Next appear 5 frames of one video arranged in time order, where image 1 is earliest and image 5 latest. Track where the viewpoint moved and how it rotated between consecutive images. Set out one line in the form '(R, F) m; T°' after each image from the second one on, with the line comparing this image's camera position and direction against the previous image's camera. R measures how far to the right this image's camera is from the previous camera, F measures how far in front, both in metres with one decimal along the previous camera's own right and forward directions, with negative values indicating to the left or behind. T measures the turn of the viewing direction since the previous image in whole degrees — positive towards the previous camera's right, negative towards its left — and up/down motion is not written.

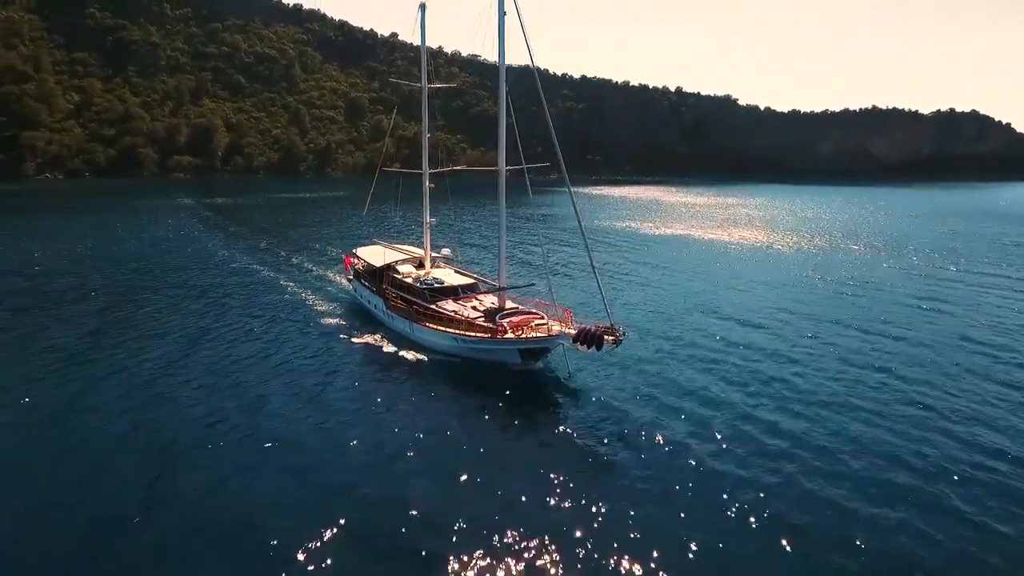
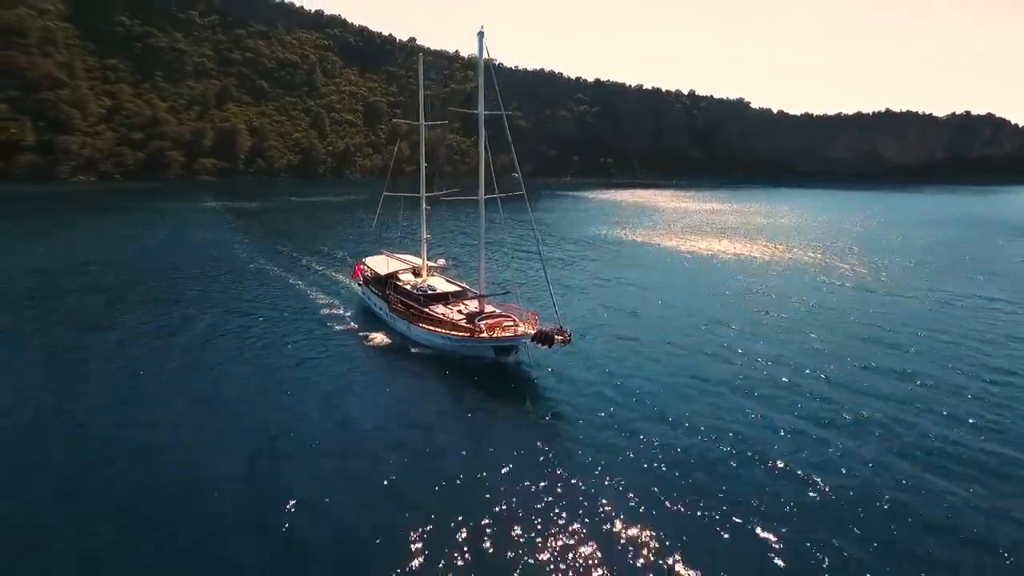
(+1.3, -3.7) m; -2°
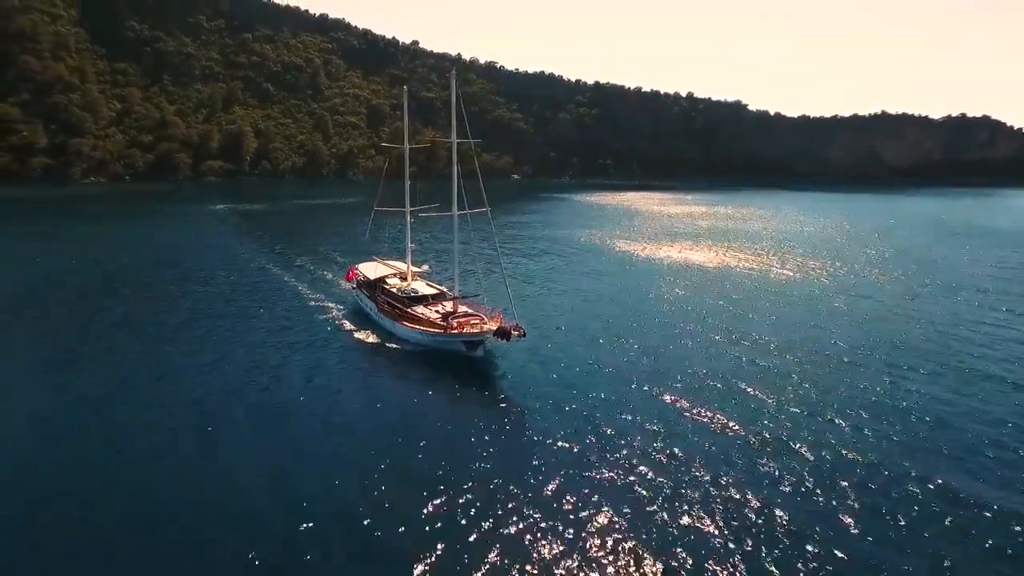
(+1.3, -3.2) m; 0°
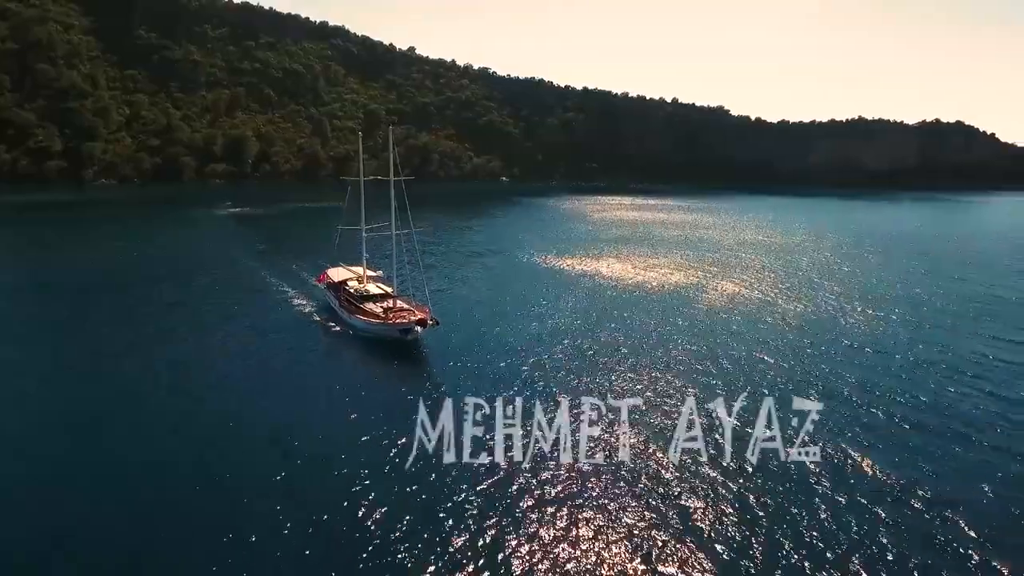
(+4.0, -8.0) m; 0°
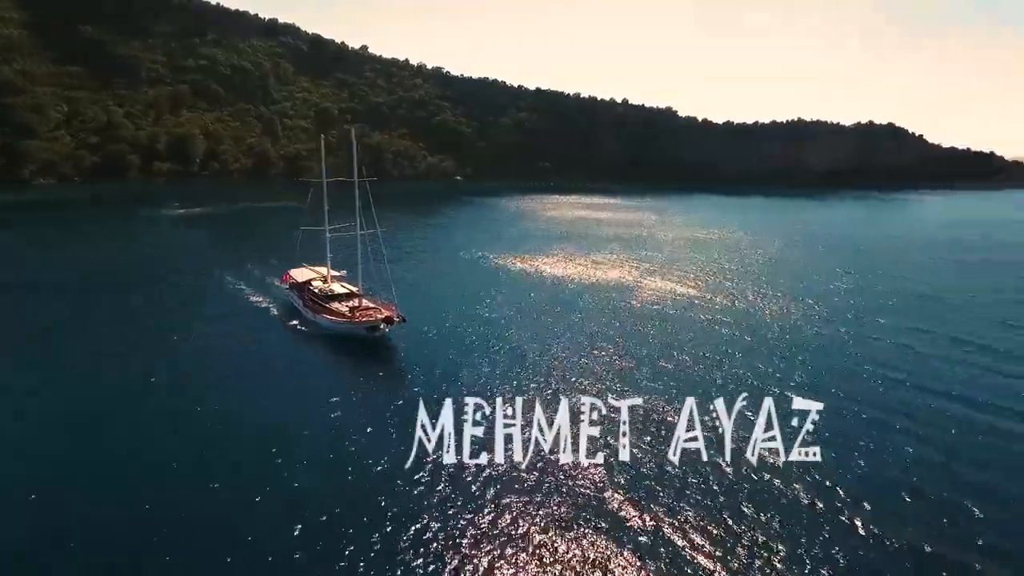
(-0.4, -1.7) m; +4°
